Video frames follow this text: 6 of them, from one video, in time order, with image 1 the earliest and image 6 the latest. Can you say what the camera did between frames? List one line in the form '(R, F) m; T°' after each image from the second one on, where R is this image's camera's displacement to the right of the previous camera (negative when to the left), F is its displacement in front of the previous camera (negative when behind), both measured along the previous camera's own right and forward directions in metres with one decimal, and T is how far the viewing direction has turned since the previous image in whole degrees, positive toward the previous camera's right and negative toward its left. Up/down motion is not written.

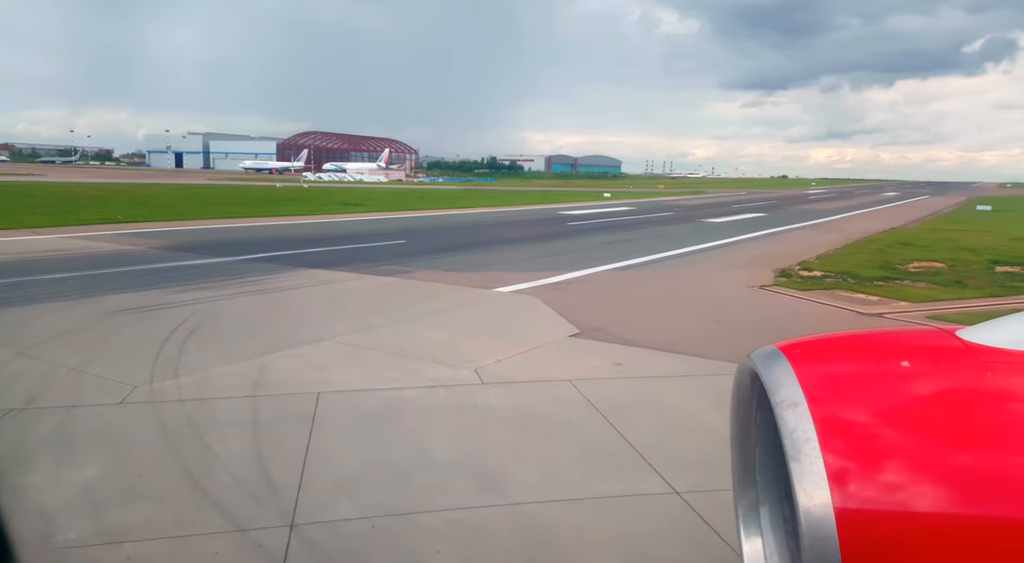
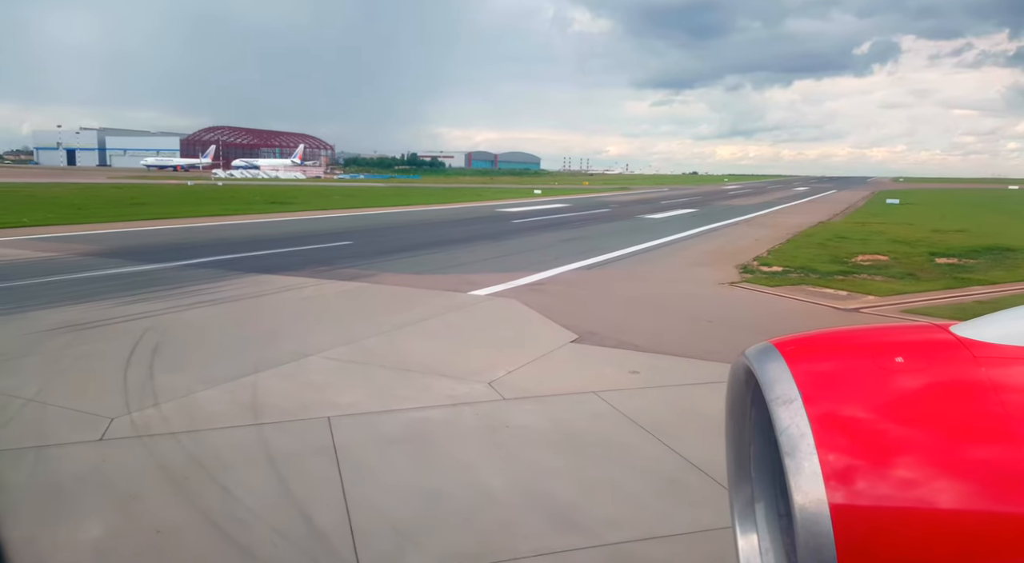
(-0.6, +0.3) m; +6°
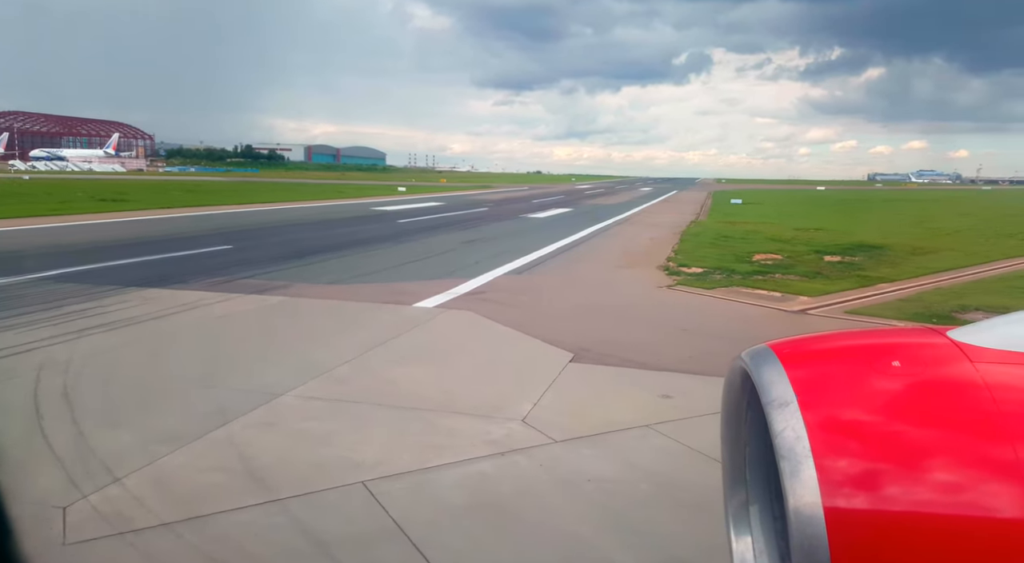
(-1.1, +0.7) m; +11°
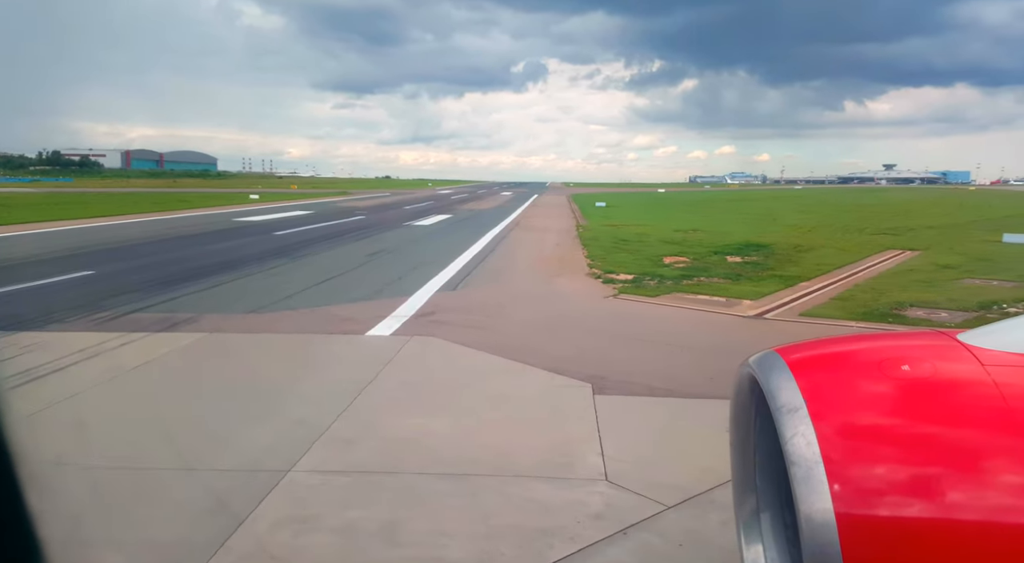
(-1.2, +0.8) m; +11°
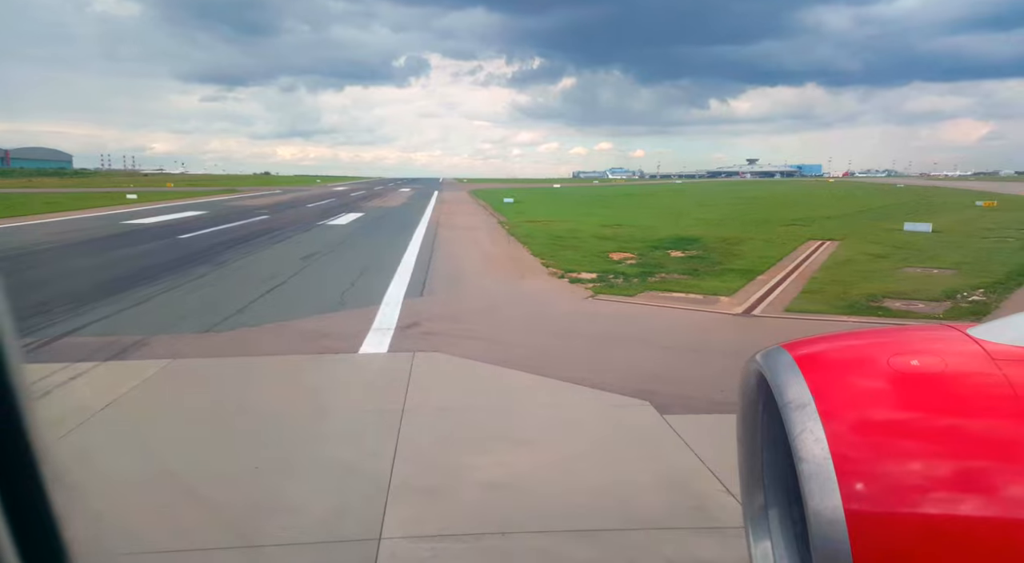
(-1.1, +0.7) m; +8°
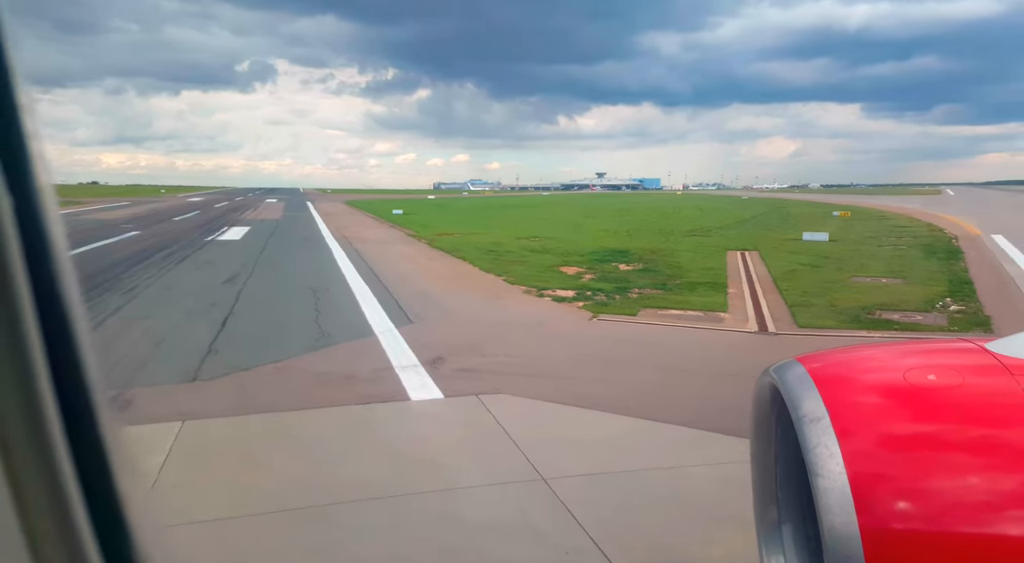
(-1.8, +0.9) m; +10°
